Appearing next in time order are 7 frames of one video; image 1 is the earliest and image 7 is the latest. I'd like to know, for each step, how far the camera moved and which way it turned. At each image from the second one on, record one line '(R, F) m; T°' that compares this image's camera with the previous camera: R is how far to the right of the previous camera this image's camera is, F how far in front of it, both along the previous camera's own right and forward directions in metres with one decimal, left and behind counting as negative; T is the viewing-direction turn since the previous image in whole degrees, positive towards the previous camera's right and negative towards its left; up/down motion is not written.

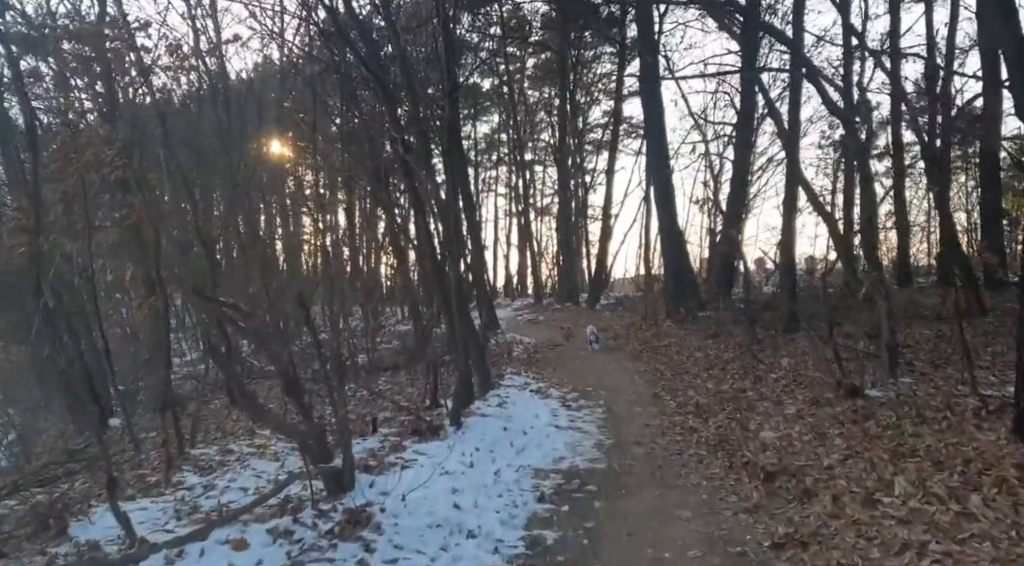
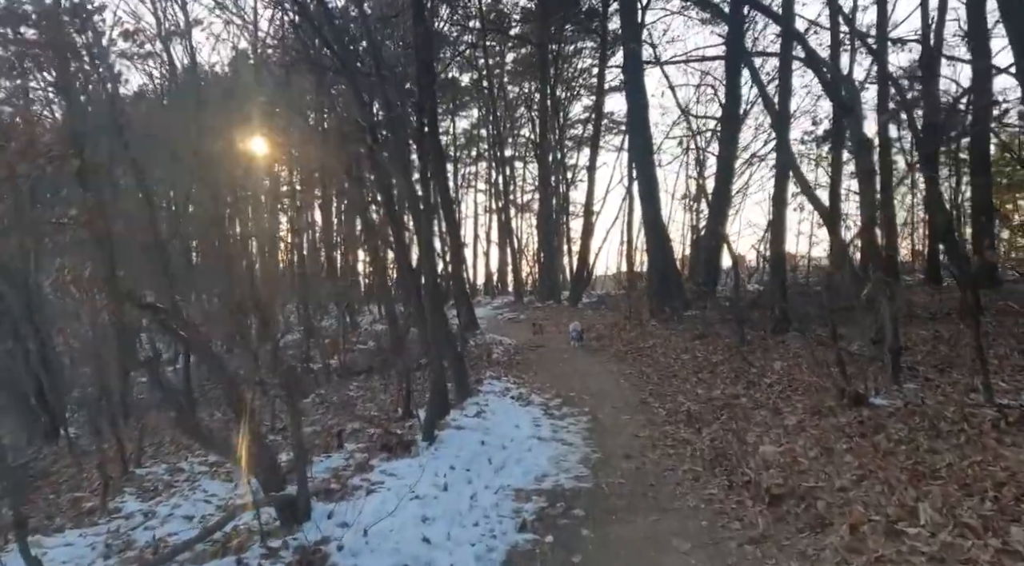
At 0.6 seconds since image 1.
(0.0, +0.6) m; +2°
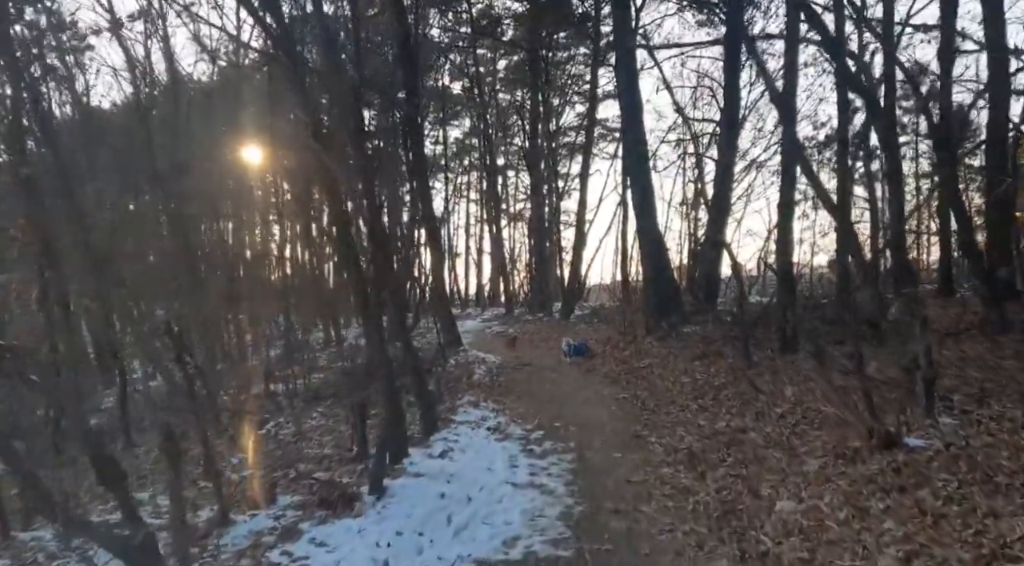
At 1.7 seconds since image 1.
(+0.3, +1.1) m; 0°
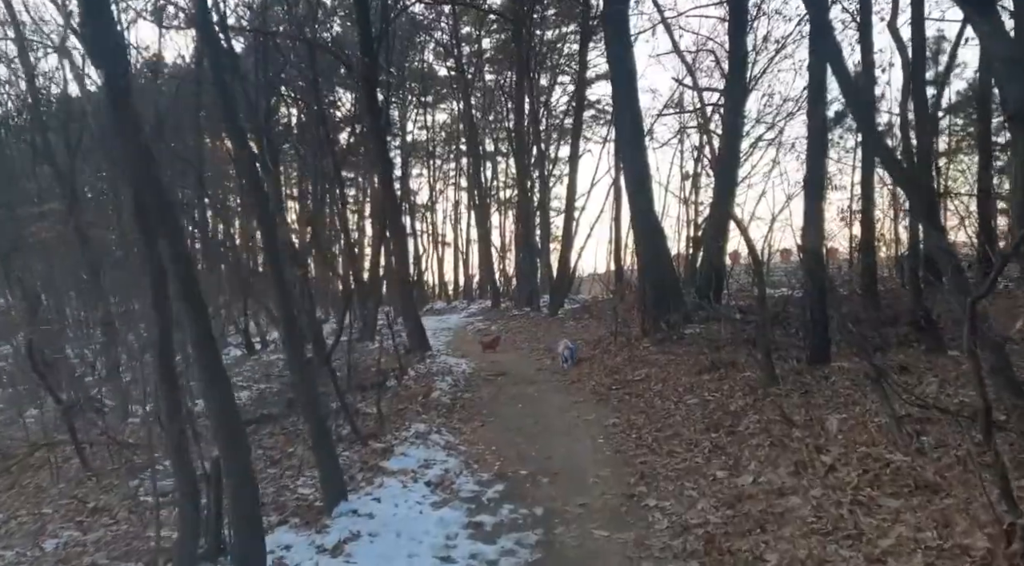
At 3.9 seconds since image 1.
(+0.5, +2.3) m; 0°
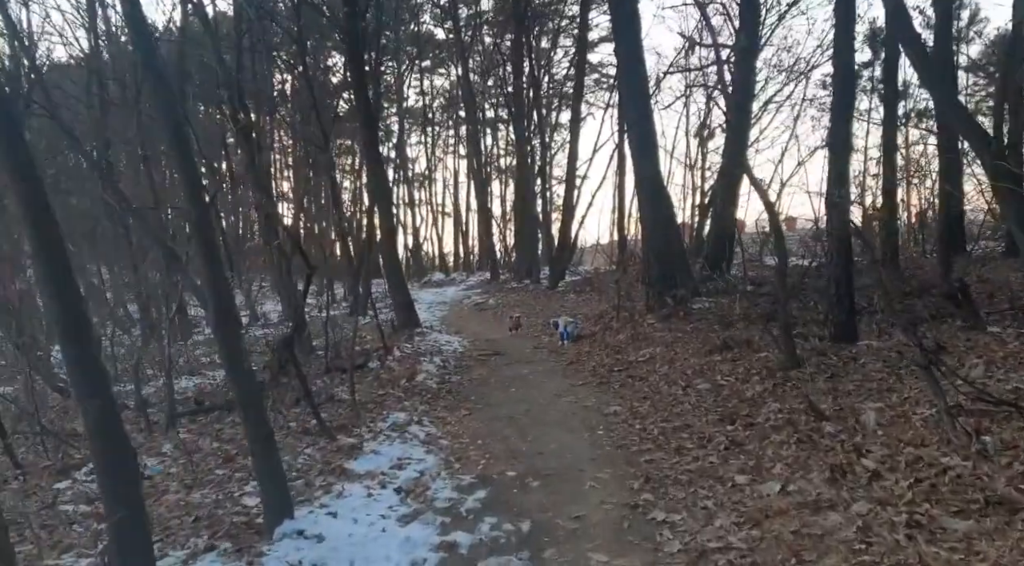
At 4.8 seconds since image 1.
(+0.2, +1.0) m; 0°
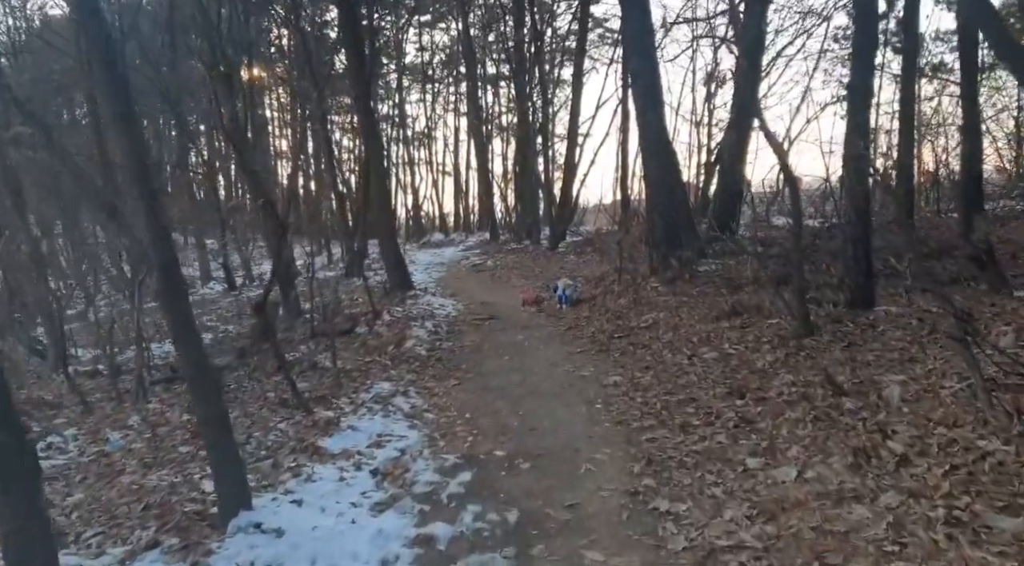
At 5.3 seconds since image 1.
(+0.1, +0.6) m; 0°
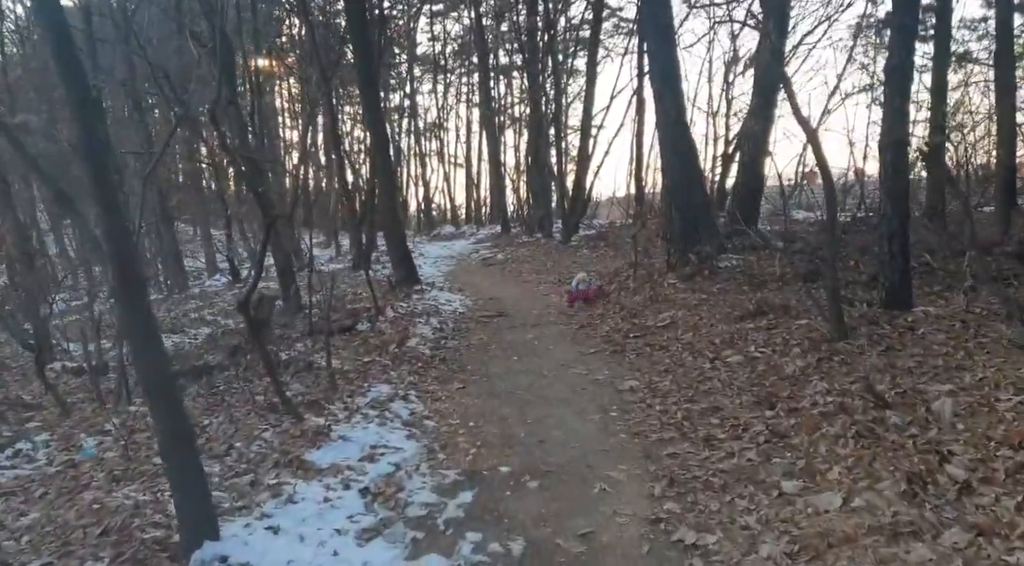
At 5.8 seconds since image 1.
(0.0, +0.5) m; -1°
